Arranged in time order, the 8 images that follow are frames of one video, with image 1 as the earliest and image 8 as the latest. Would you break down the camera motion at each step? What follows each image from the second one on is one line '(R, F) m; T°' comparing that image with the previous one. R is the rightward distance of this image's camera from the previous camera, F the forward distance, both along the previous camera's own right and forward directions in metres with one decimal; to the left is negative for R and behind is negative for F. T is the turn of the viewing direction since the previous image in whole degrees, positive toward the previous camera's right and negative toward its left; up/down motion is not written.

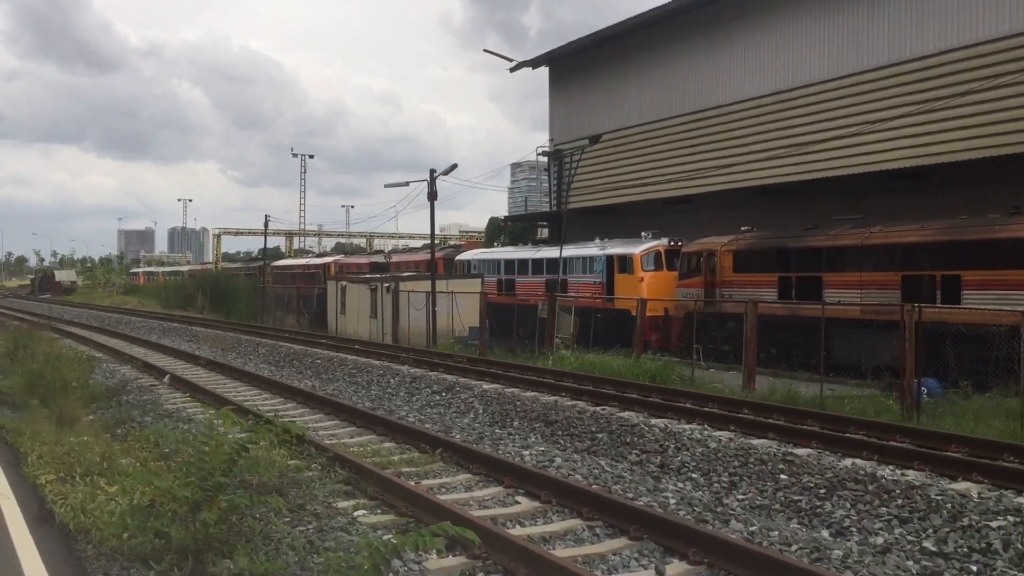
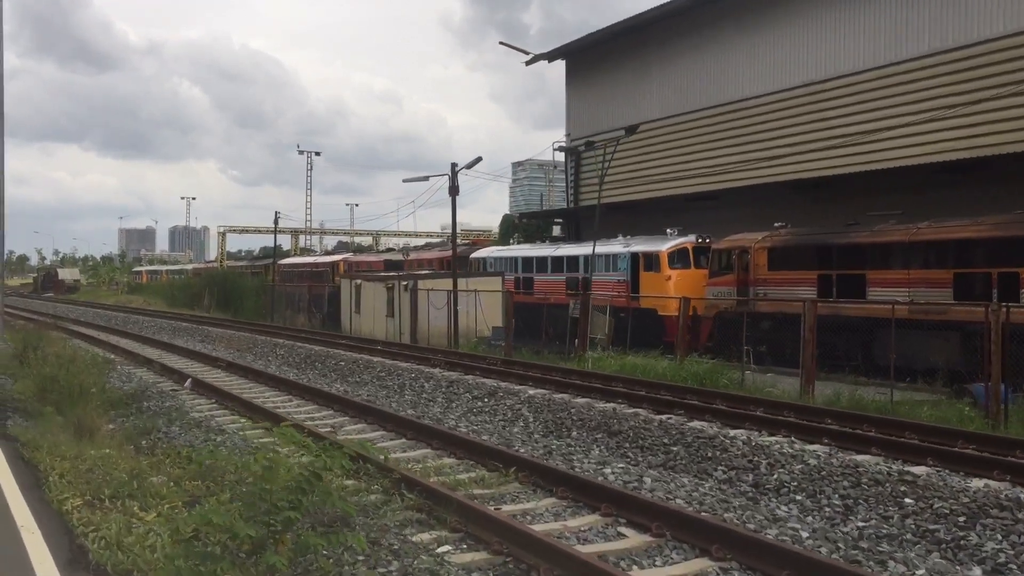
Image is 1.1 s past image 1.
(-0.5, +0.9) m; 0°
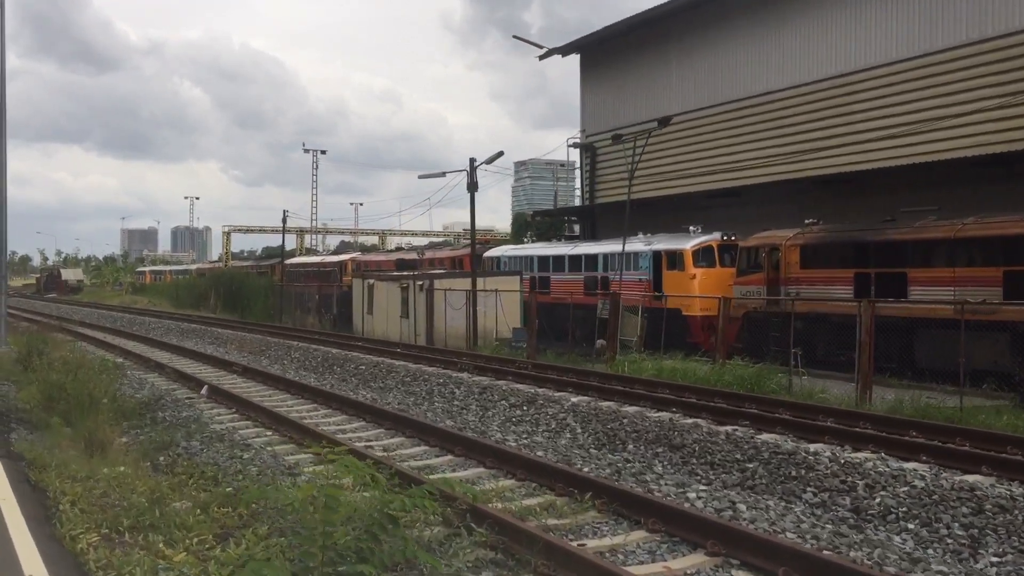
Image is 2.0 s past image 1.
(-0.4, +0.8) m; 0°
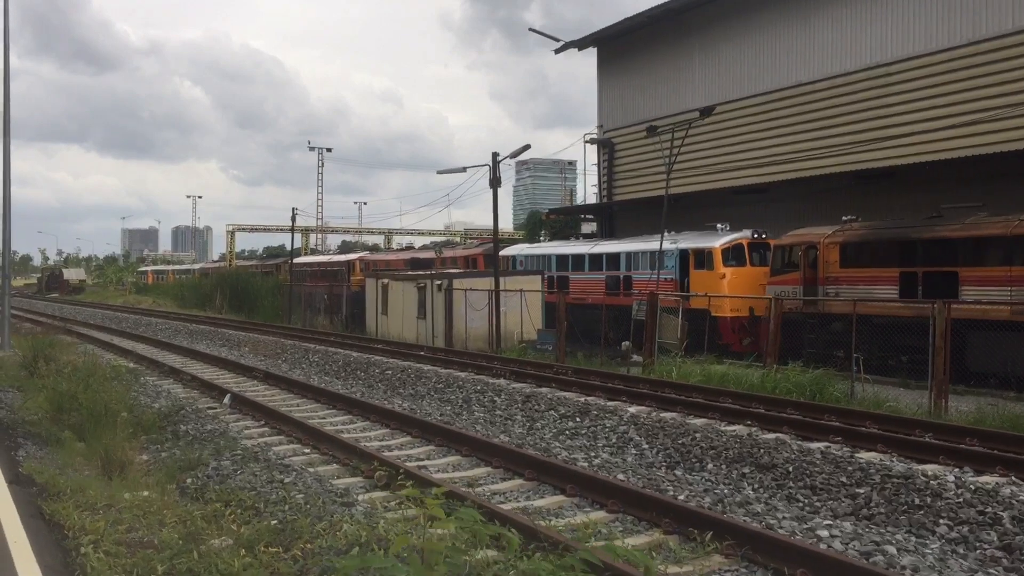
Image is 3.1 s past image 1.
(-0.5, +0.9) m; 0°
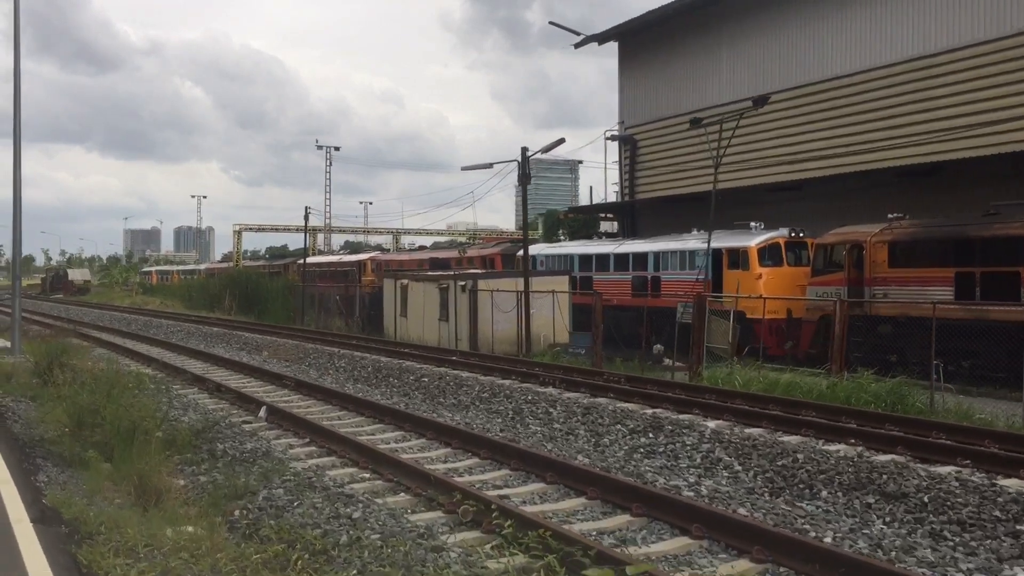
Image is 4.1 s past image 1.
(-0.5, +0.9) m; 0°
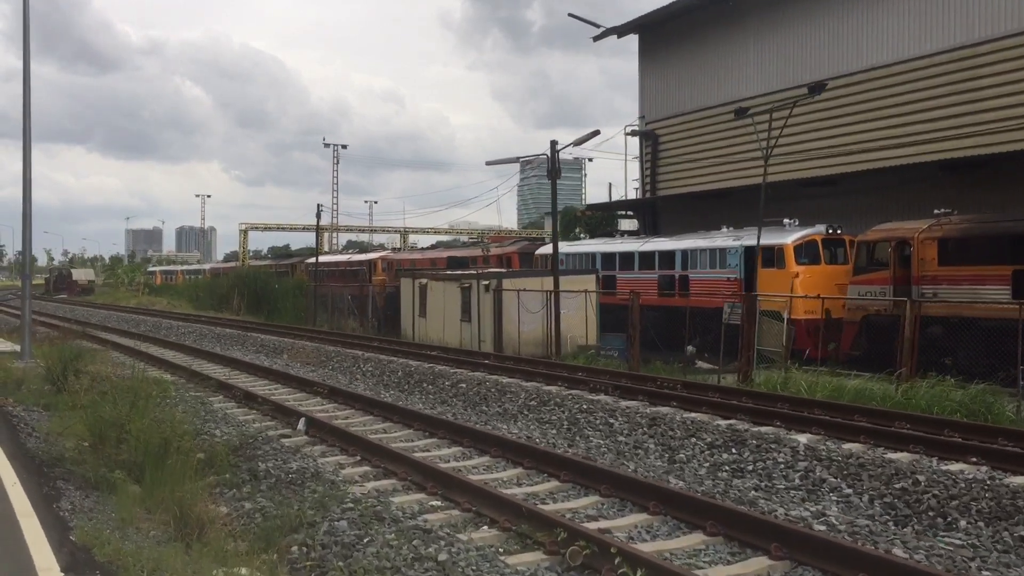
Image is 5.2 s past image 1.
(-0.5, +0.9) m; 0°
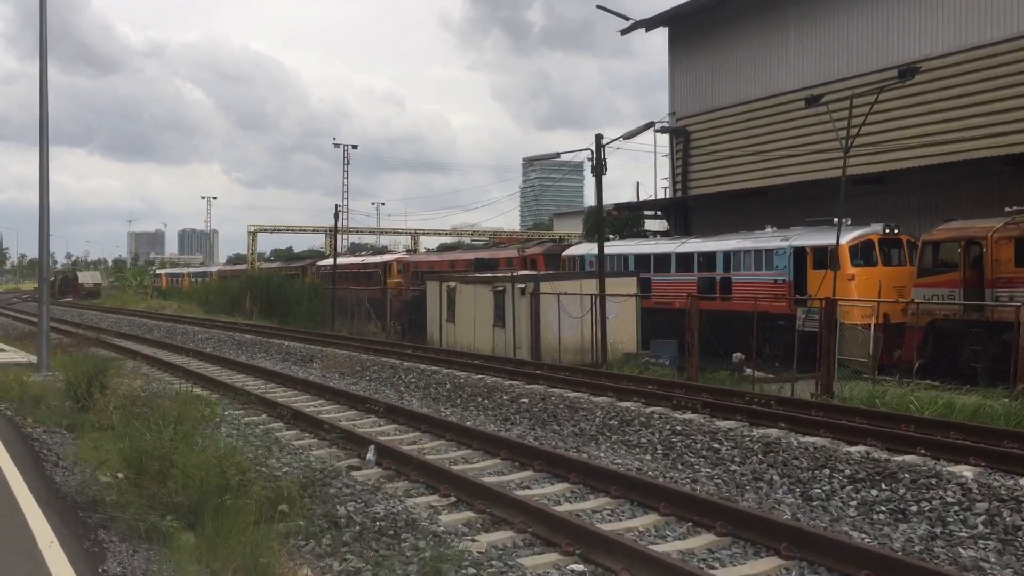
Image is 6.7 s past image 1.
(-0.7, +1.2) m; 0°
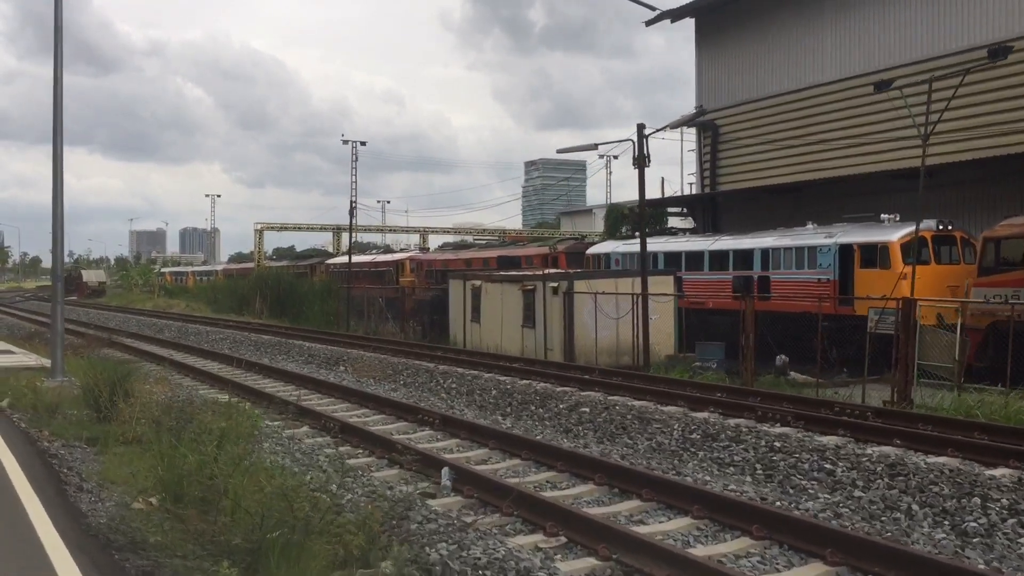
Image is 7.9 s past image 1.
(-0.6, +1.0) m; 0°
